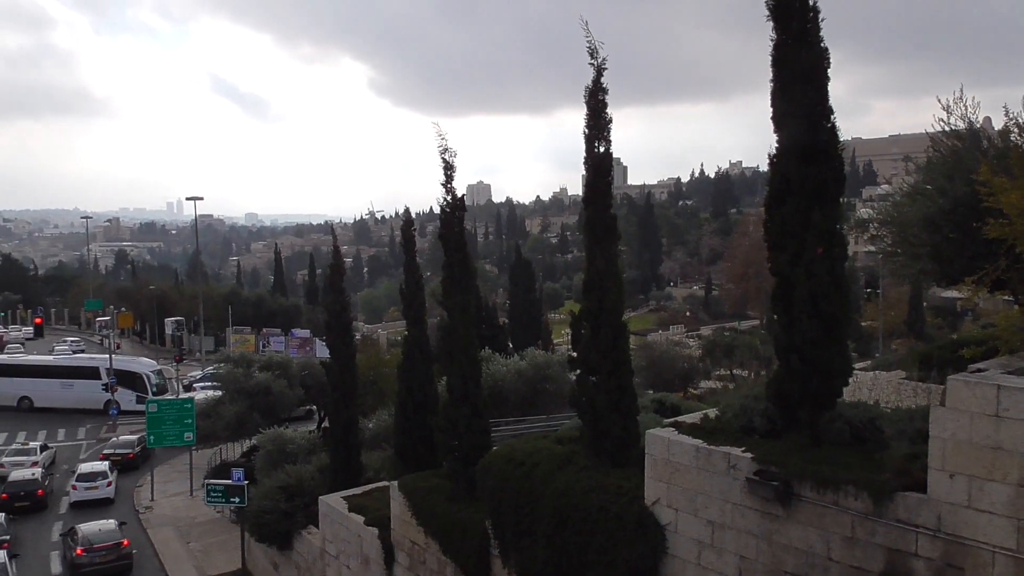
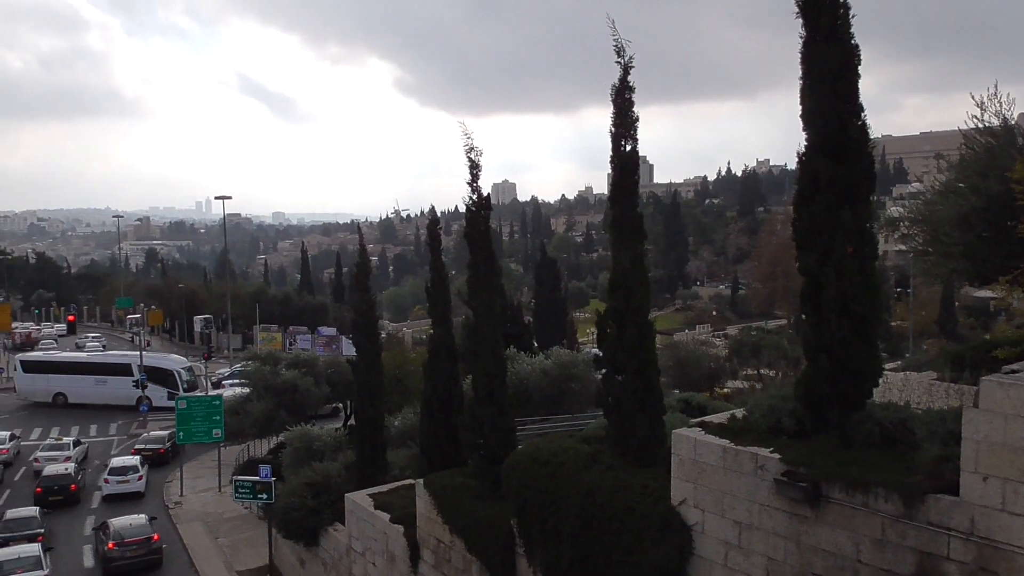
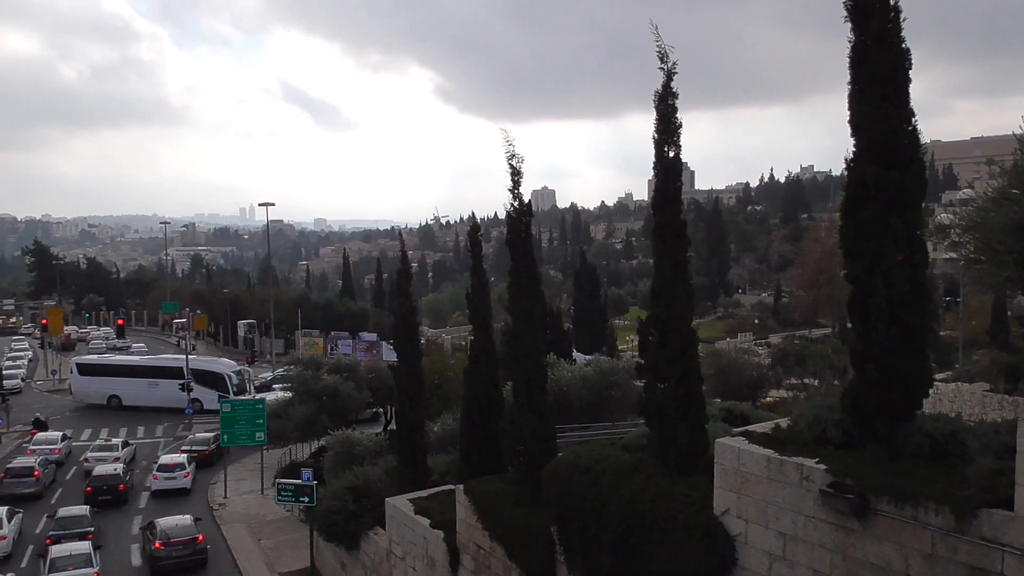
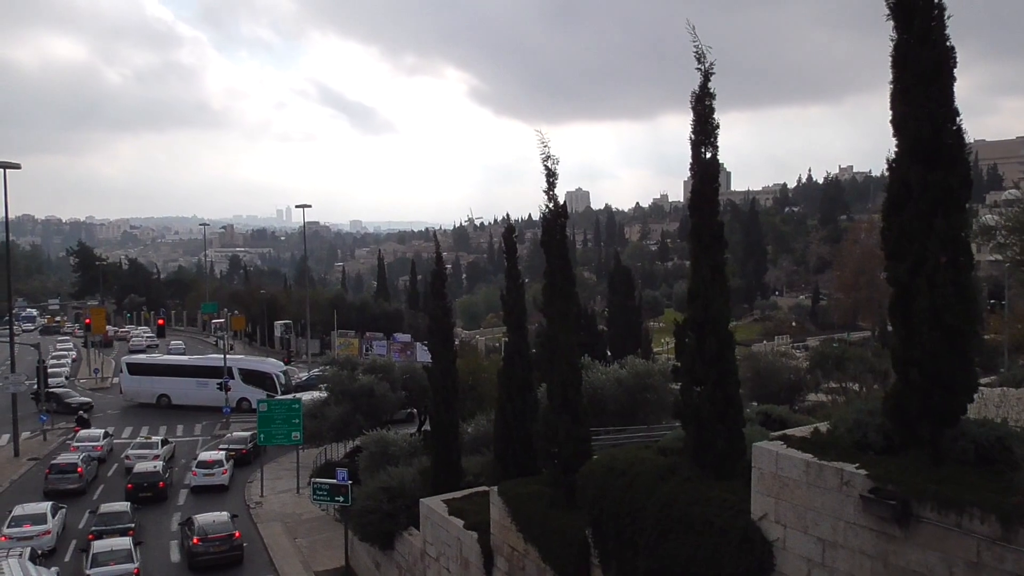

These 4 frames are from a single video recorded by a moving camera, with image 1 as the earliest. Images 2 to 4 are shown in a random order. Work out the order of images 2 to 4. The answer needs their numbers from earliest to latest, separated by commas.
2, 3, 4
